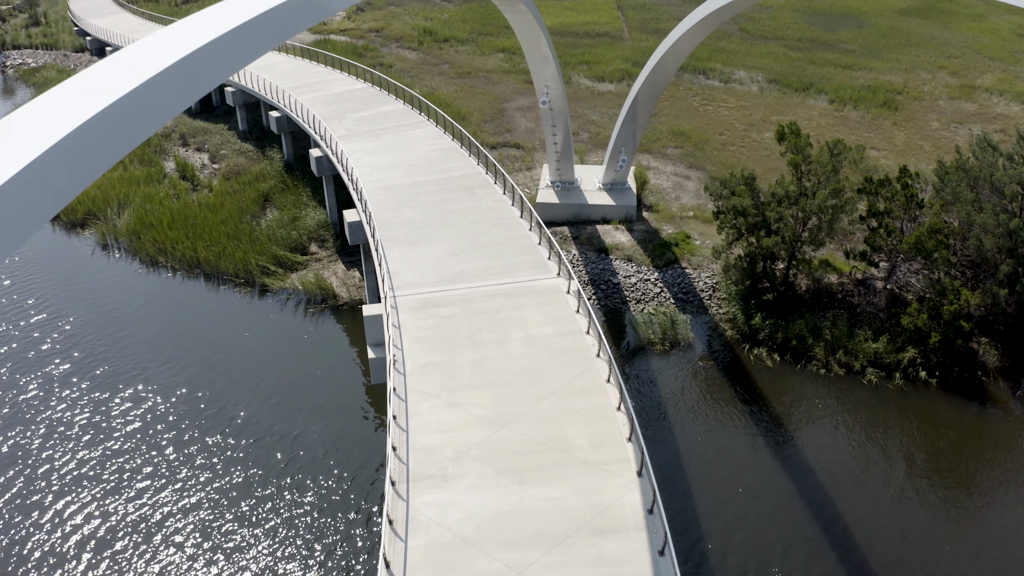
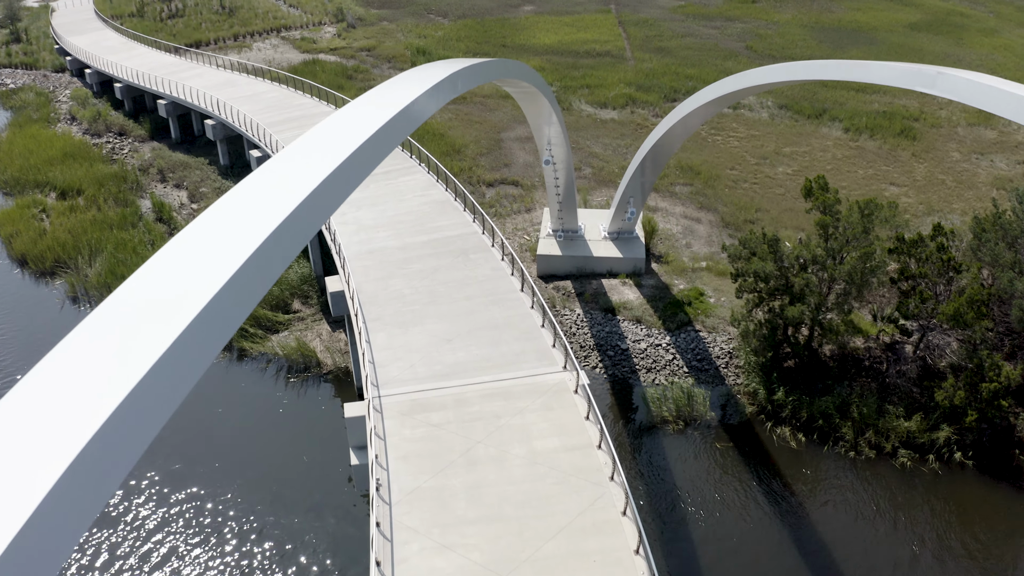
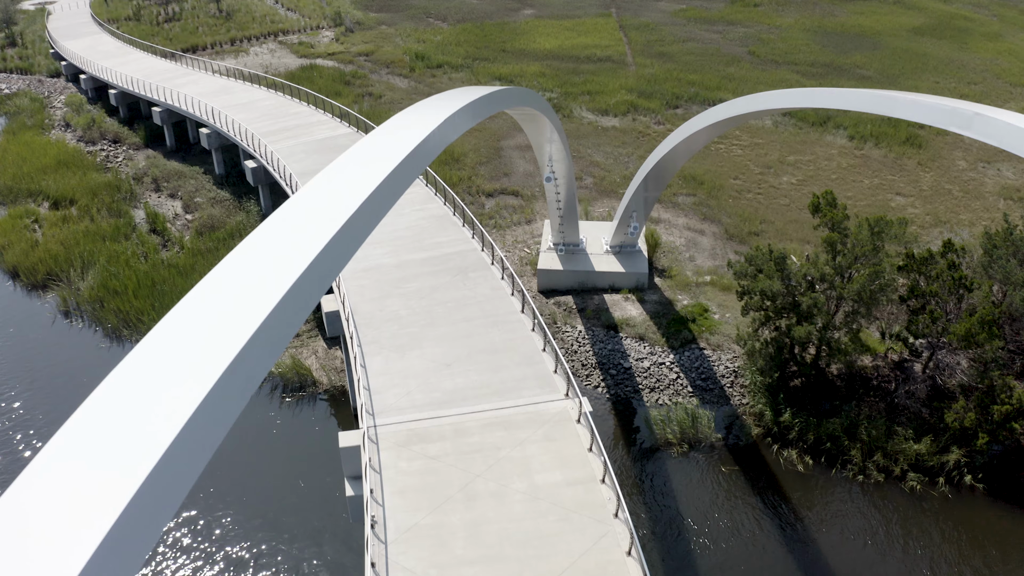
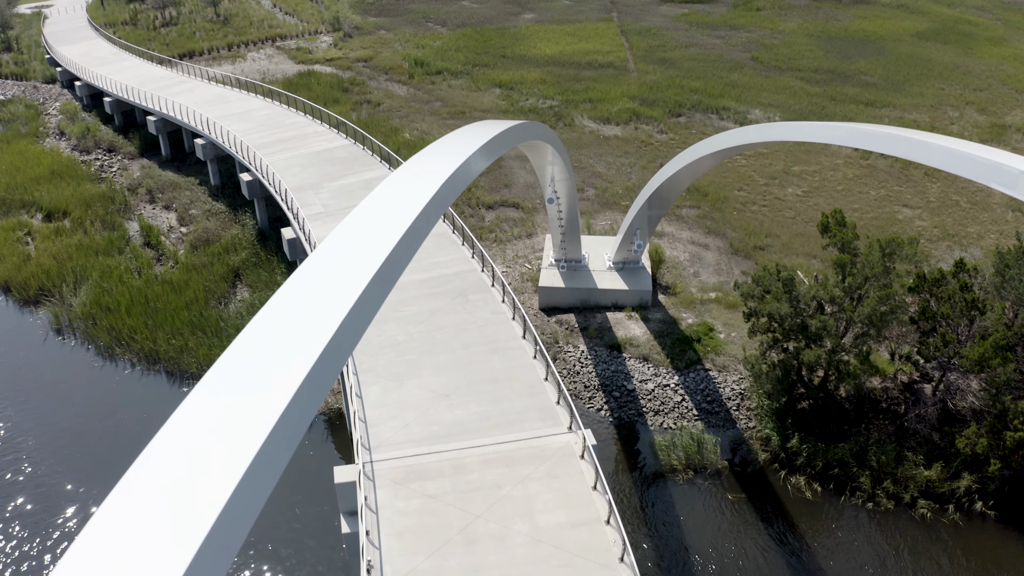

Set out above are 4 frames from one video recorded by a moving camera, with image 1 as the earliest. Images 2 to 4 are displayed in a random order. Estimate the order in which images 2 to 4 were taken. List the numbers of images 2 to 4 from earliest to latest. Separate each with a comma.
2, 3, 4
